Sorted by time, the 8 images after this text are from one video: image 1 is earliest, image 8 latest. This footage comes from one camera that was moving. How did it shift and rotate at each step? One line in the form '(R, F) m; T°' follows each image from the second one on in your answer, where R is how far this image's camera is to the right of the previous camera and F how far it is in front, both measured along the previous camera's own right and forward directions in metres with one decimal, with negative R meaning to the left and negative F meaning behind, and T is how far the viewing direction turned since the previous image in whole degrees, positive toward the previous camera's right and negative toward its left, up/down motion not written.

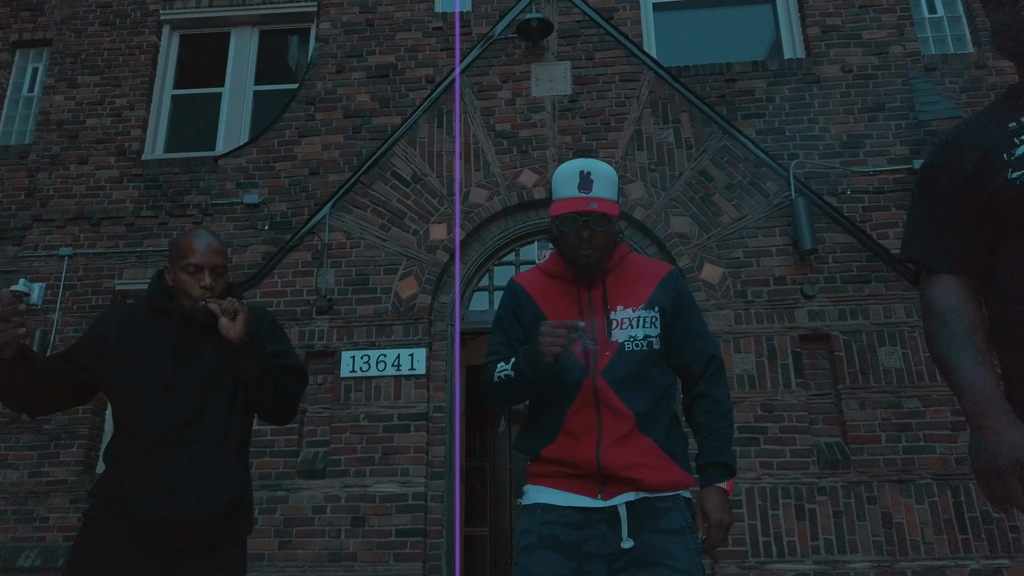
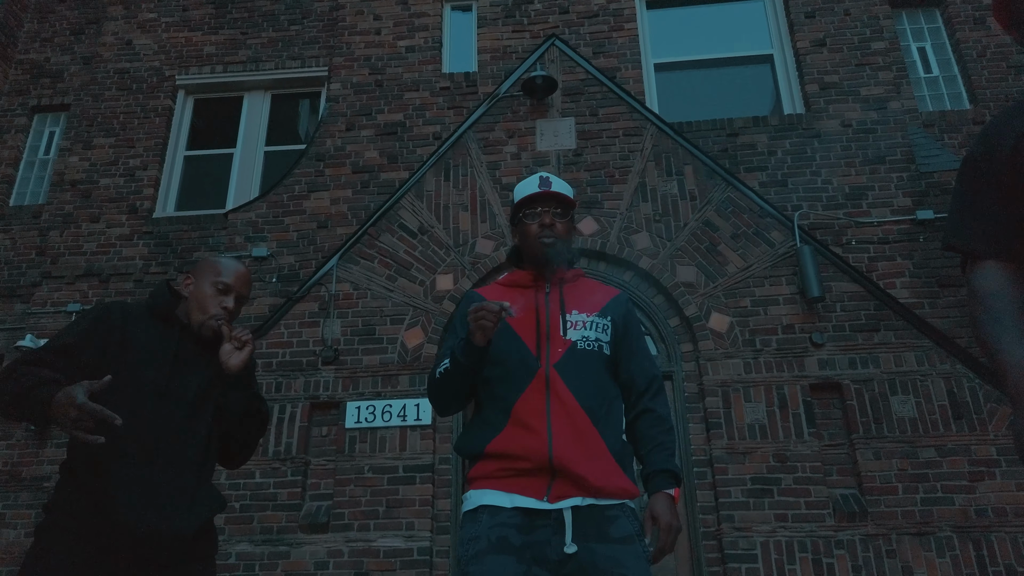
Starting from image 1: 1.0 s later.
(0.0, 0.0) m; 0°
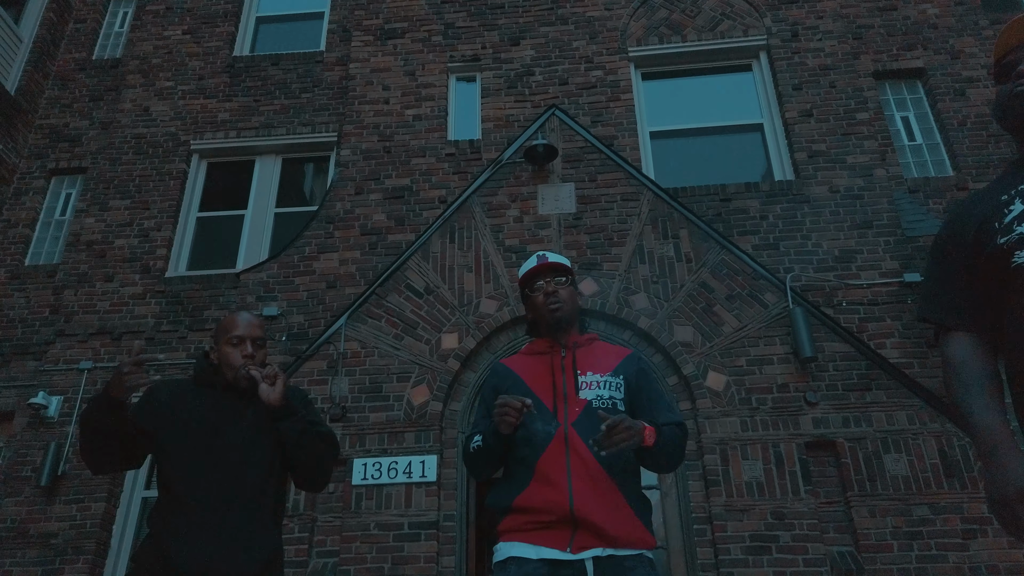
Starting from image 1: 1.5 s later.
(0.0, -0.2) m; 0°
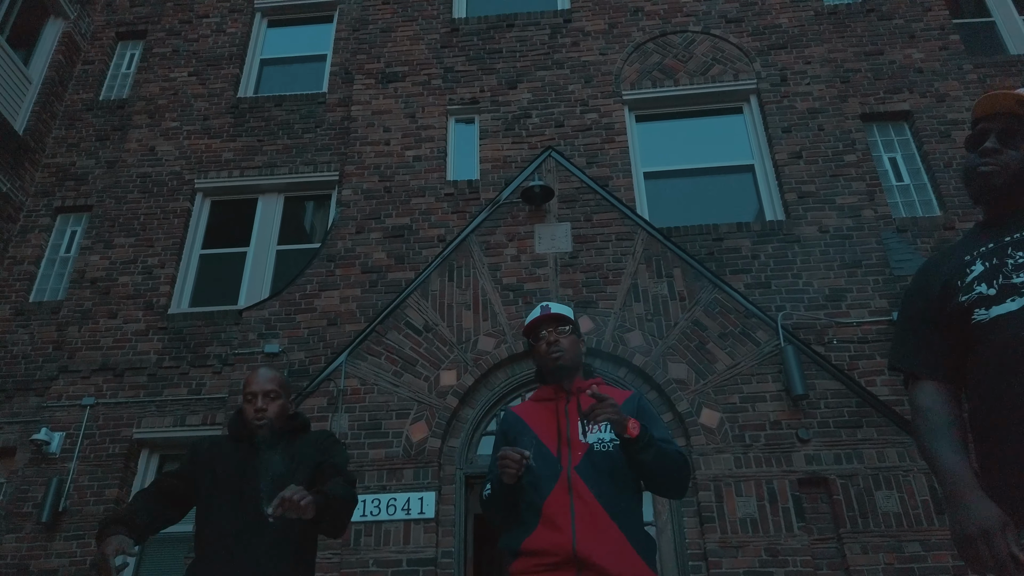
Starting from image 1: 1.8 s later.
(0.0, -0.1) m; 0°
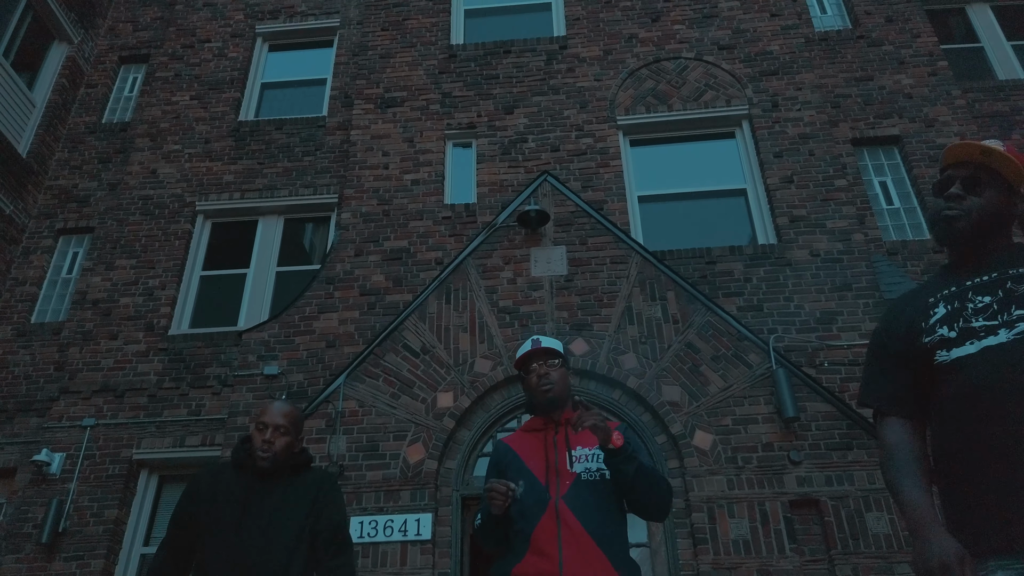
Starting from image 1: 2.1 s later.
(0.0, -0.1) m; 0°
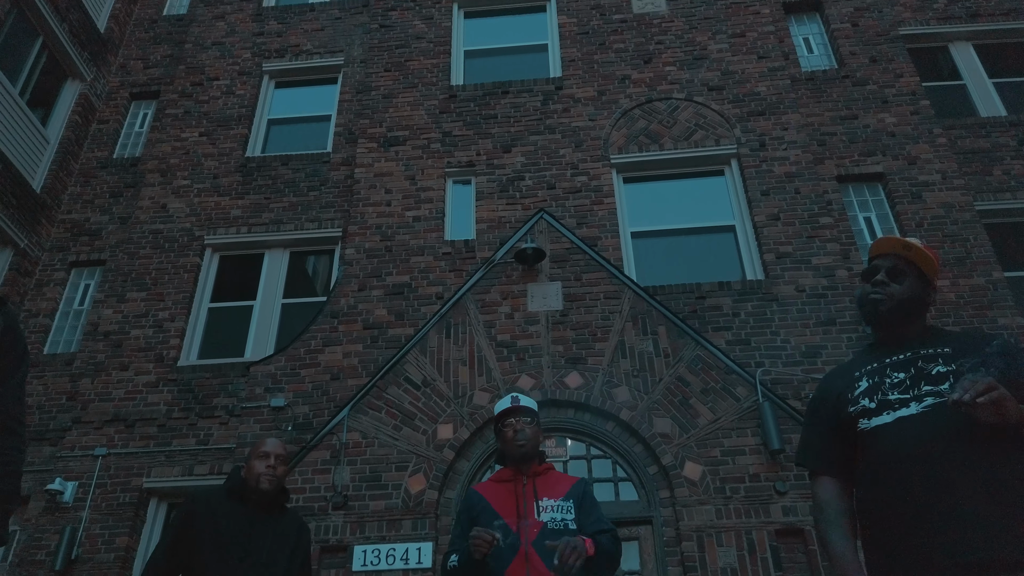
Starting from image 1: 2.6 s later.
(0.0, -0.3) m; 0°
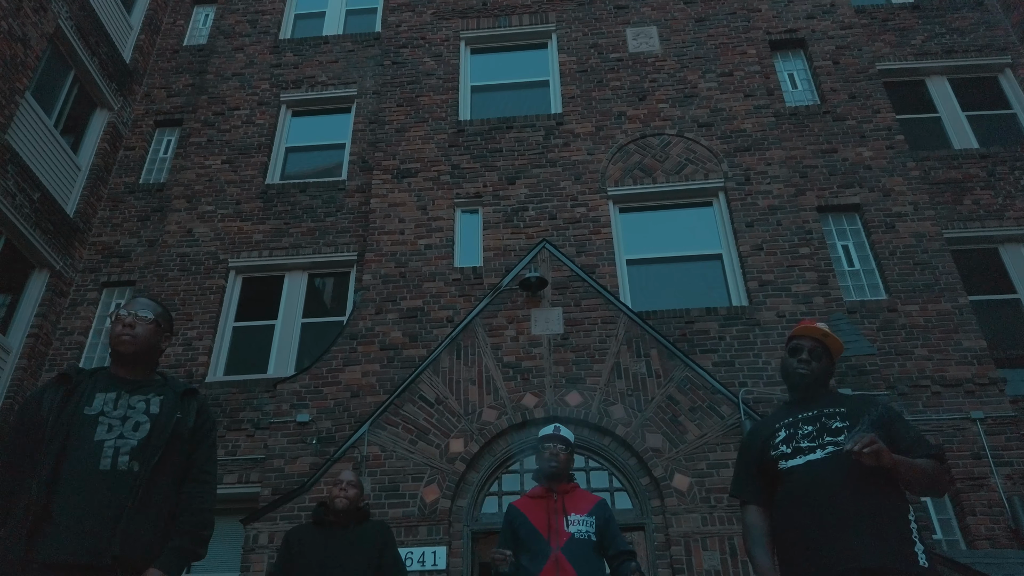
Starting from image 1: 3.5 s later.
(-0.1, -0.6) m; 0°
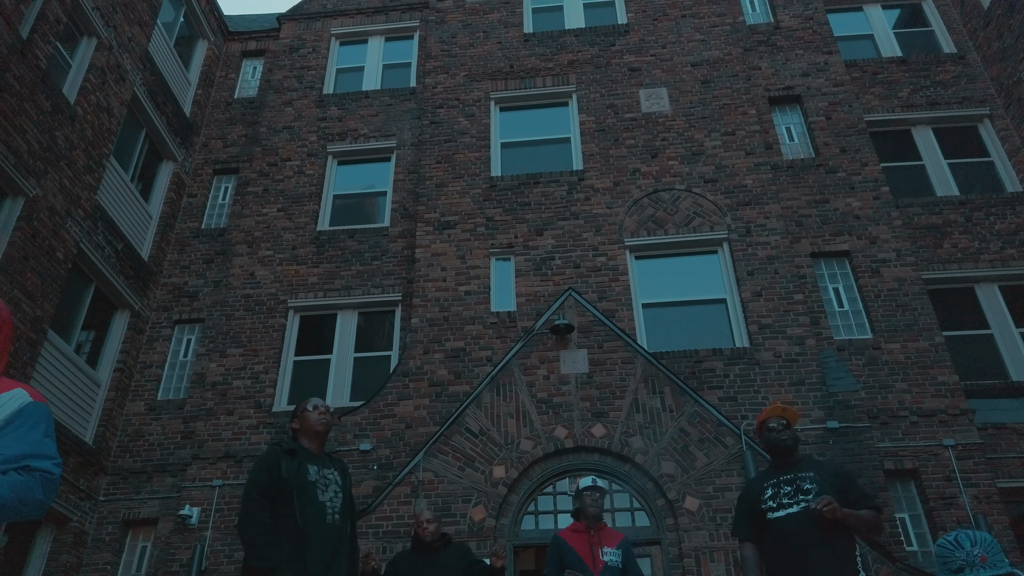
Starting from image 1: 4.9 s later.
(-0.3, -1.2) m; 0°
